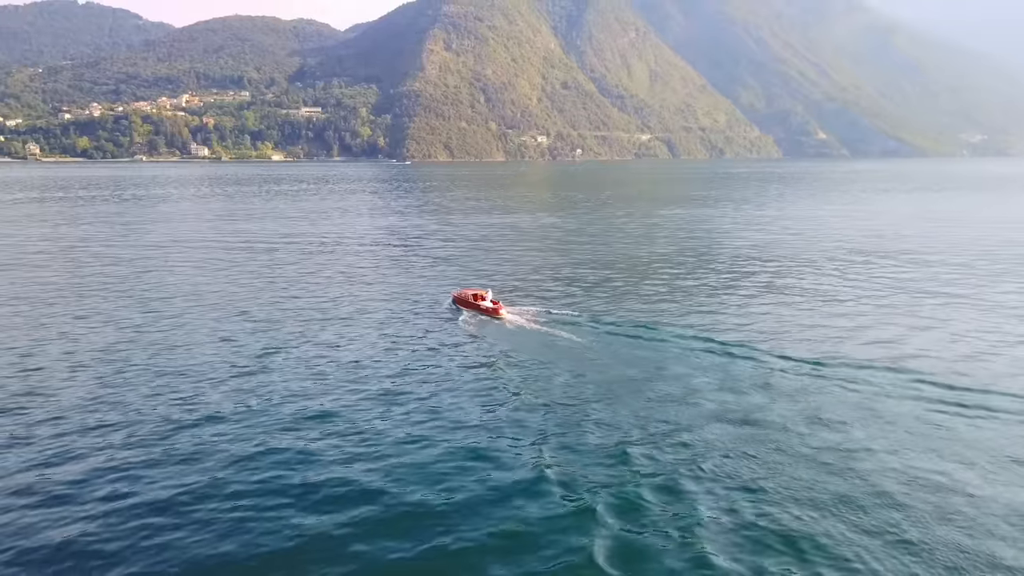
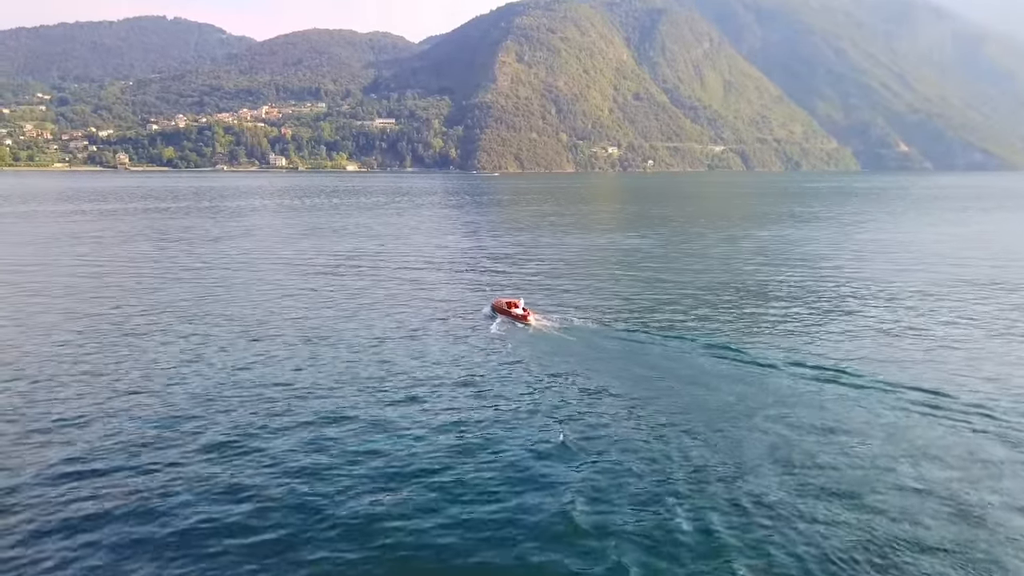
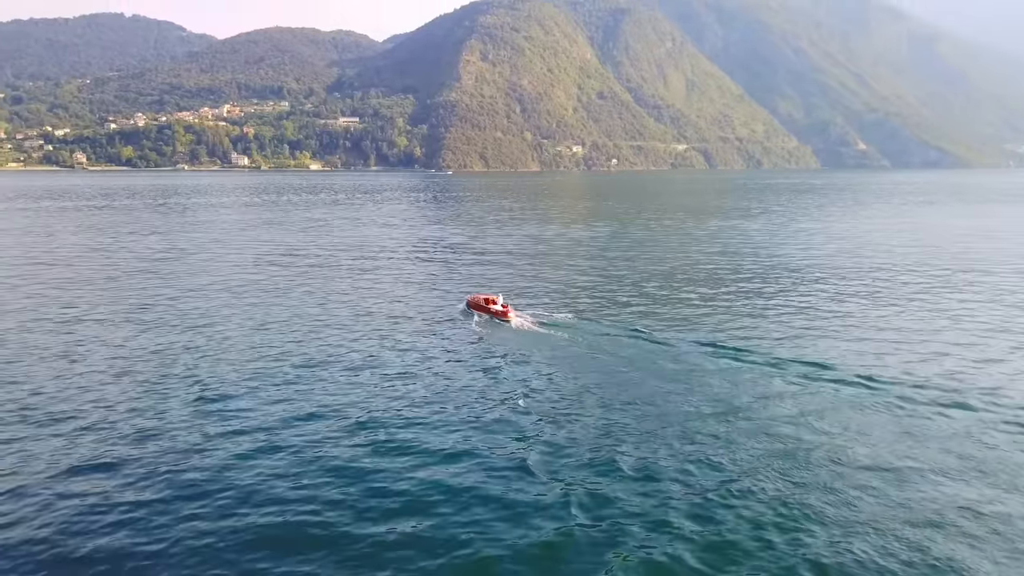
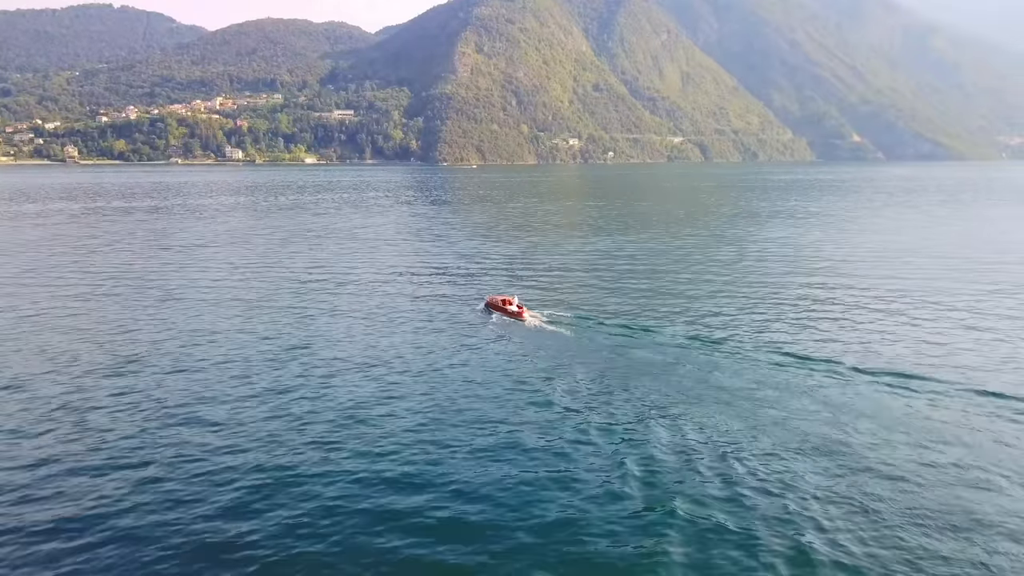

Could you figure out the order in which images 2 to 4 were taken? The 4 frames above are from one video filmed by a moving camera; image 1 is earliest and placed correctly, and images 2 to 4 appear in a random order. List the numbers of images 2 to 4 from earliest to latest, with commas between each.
3, 2, 4
